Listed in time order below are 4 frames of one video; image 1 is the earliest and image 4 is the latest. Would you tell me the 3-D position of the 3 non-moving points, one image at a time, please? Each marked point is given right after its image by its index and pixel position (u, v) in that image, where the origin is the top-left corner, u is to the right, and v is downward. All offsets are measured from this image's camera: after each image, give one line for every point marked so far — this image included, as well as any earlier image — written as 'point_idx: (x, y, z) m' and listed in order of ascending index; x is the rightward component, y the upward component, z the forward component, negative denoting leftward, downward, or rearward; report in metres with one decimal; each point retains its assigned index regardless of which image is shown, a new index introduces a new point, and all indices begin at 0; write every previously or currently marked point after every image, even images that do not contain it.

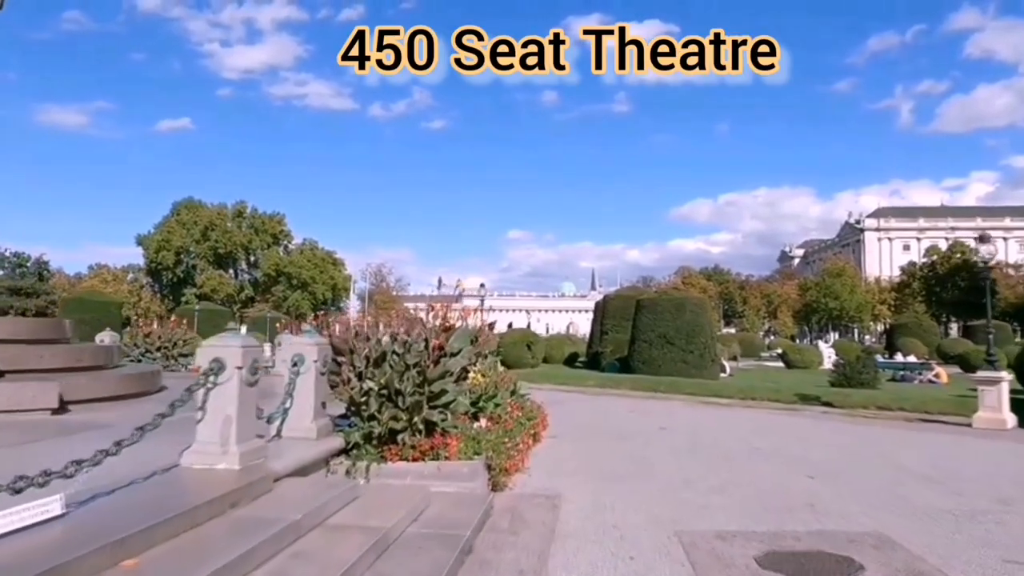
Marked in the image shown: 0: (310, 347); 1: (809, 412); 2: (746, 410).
0: (-1.7, -0.5, +7.0) m
1: (+6.0, -2.5, +16.6) m
2: (+4.8, -2.5, +16.6) m
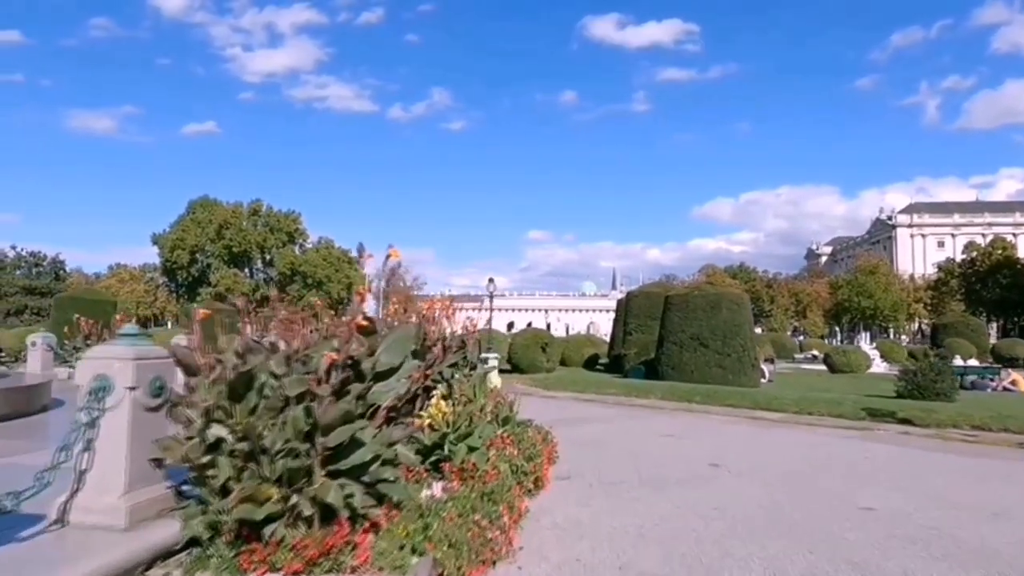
0: (-1.9, -0.4, +4.0) m
1: (+6.1, -2.4, +13.4) m
2: (+4.8, -2.4, +13.4) m
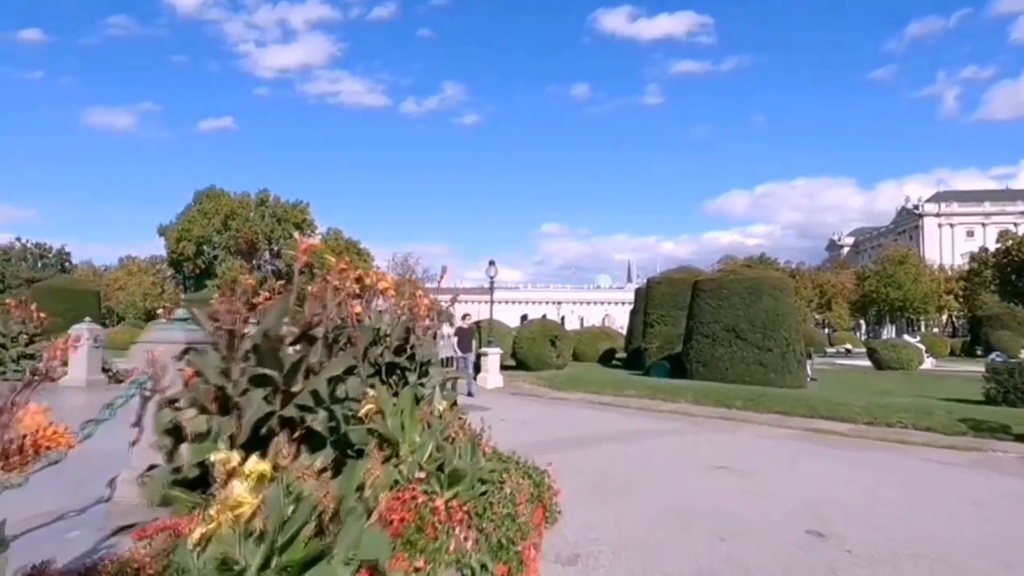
0: (-2.2, -0.1, +0.7) m
1: (+6.0, -2.0, +9.9) m
2: (+4.7, -2.0, +10.0) m
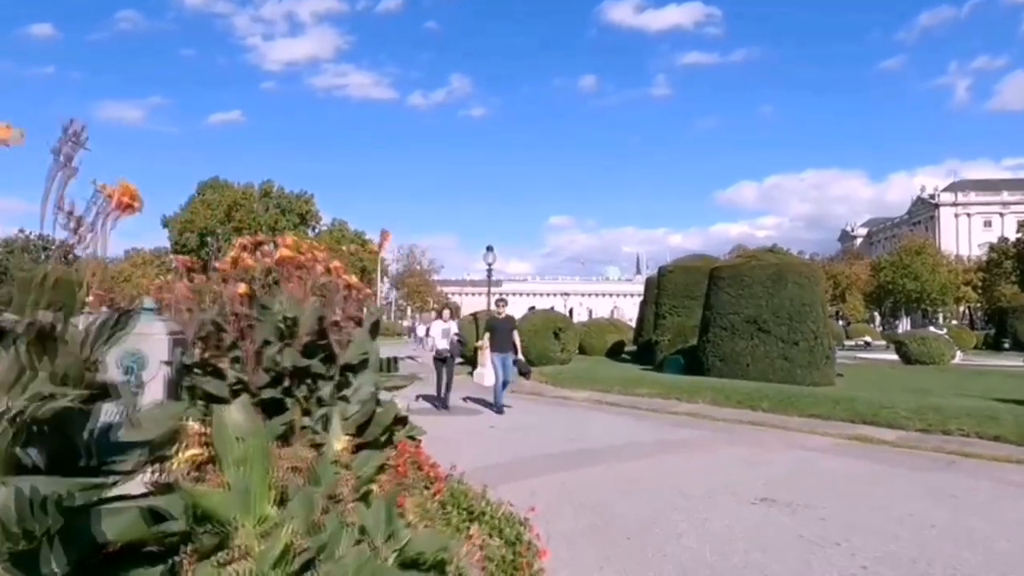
0: (-2.4, 0.0, -1.1) m
1: (+5.9, -1.9, +8.1) m
2: (+4.6, -1.8, +8.2) m
